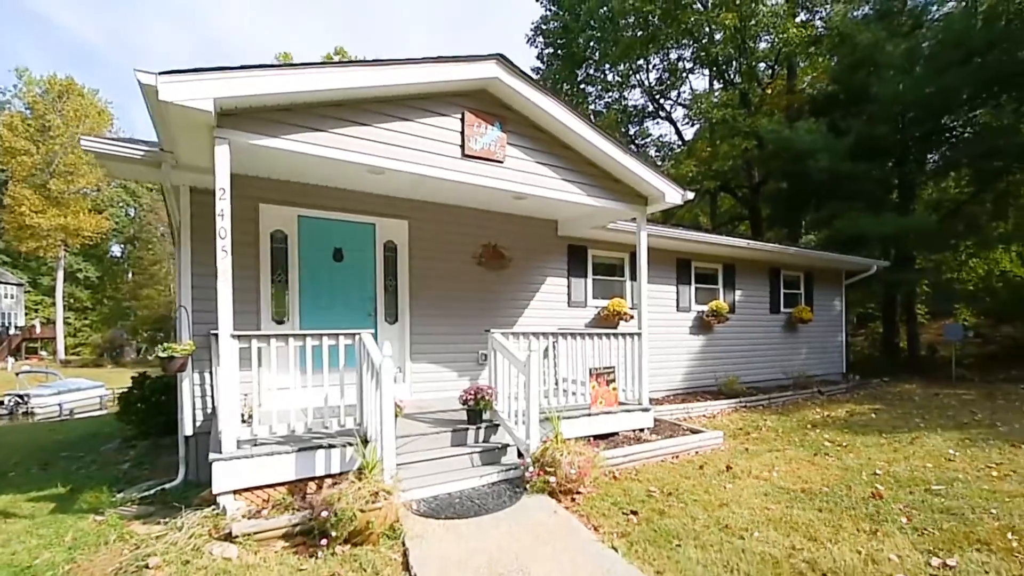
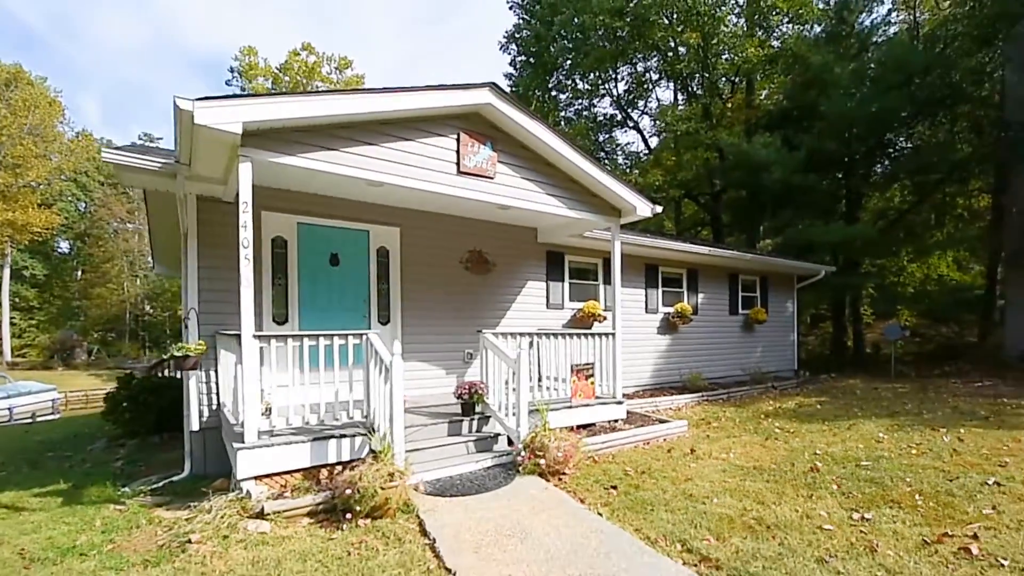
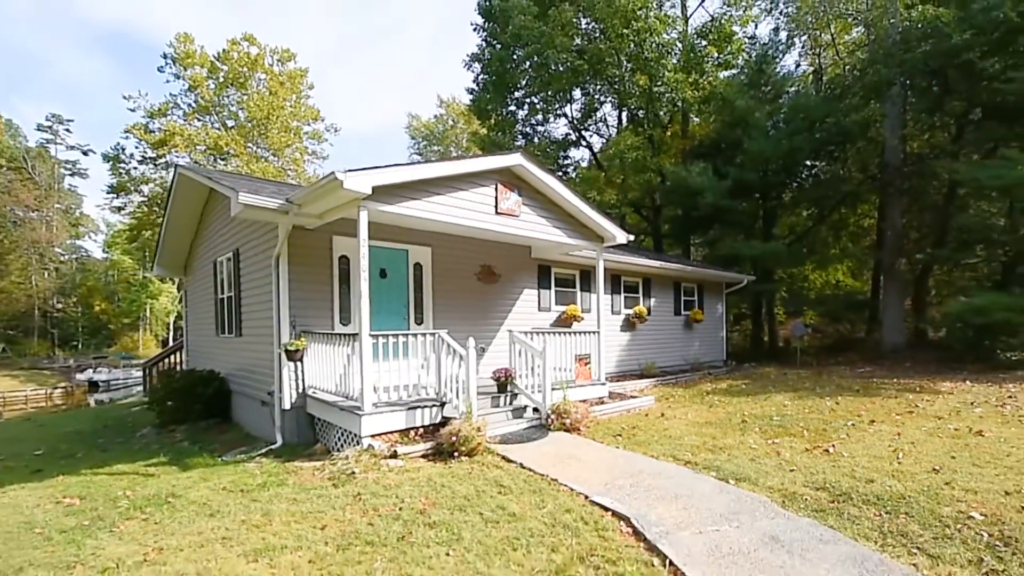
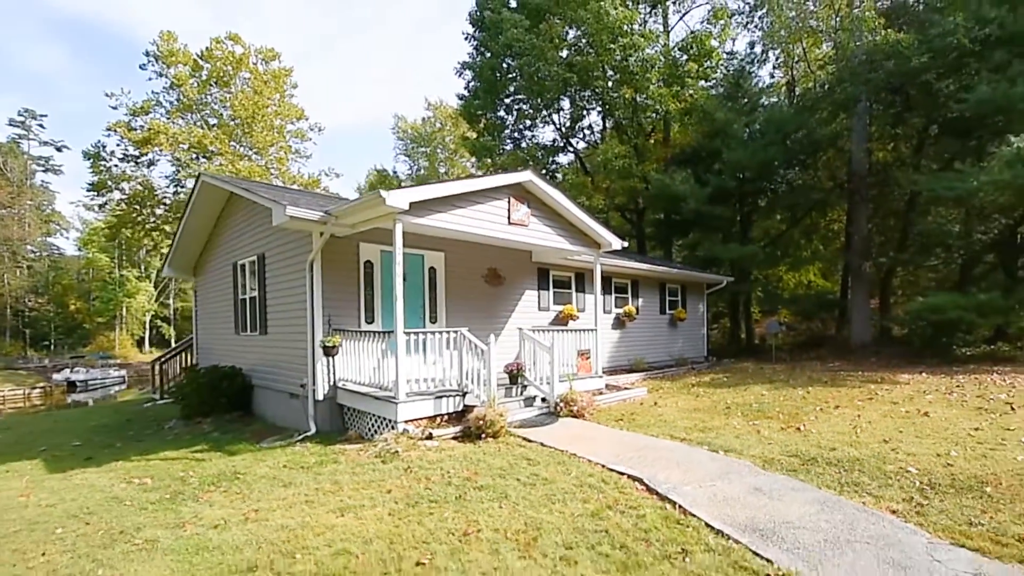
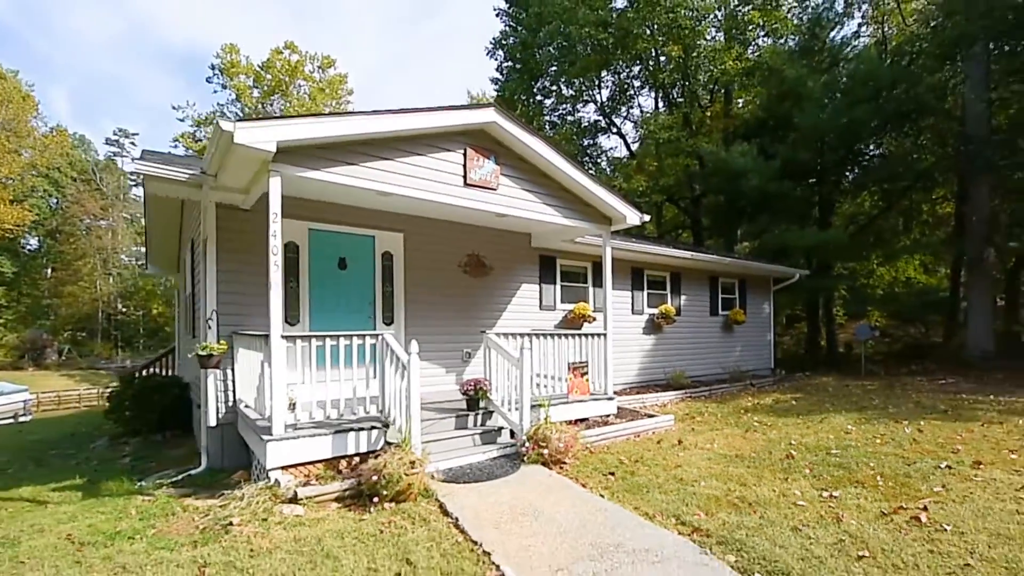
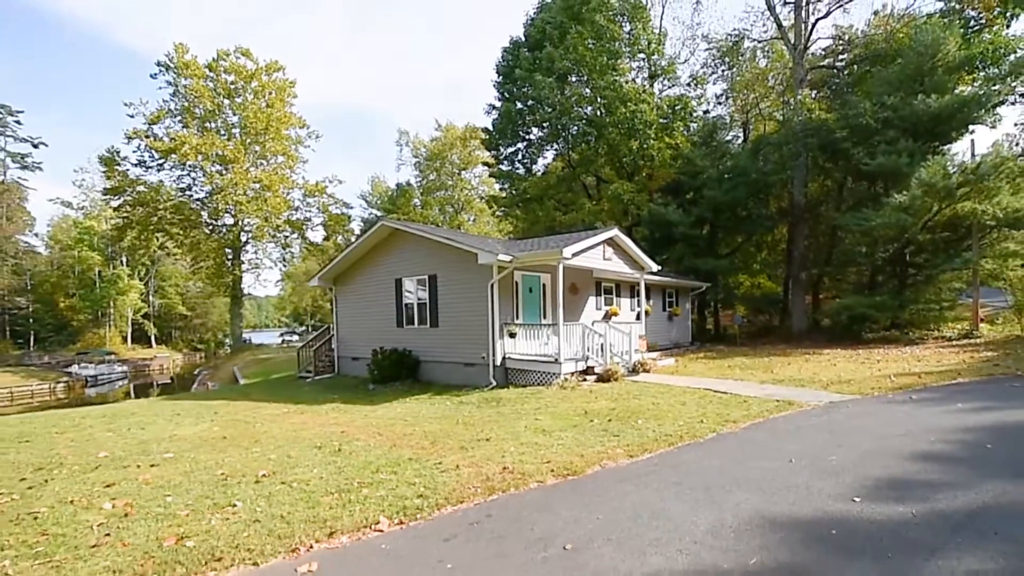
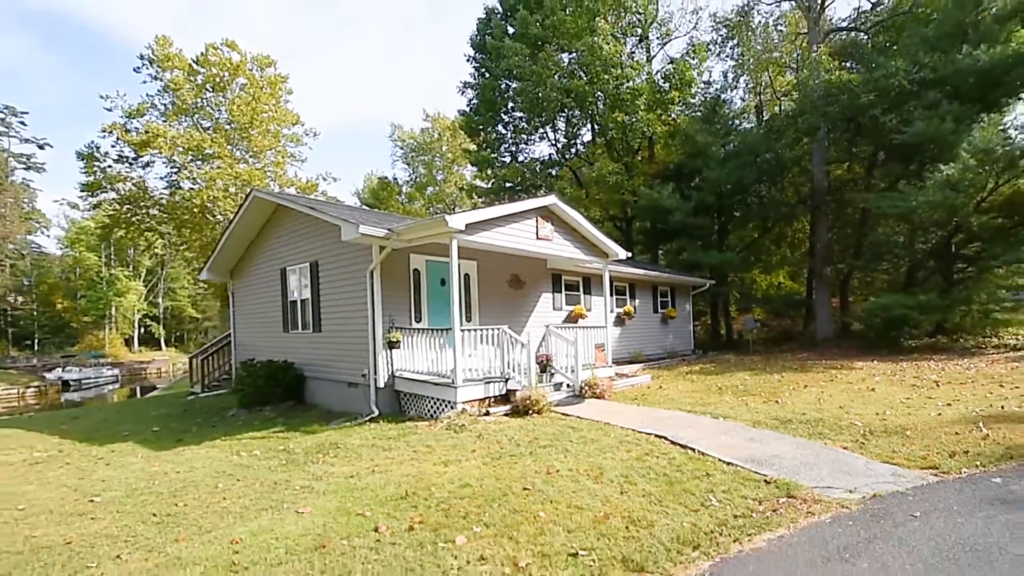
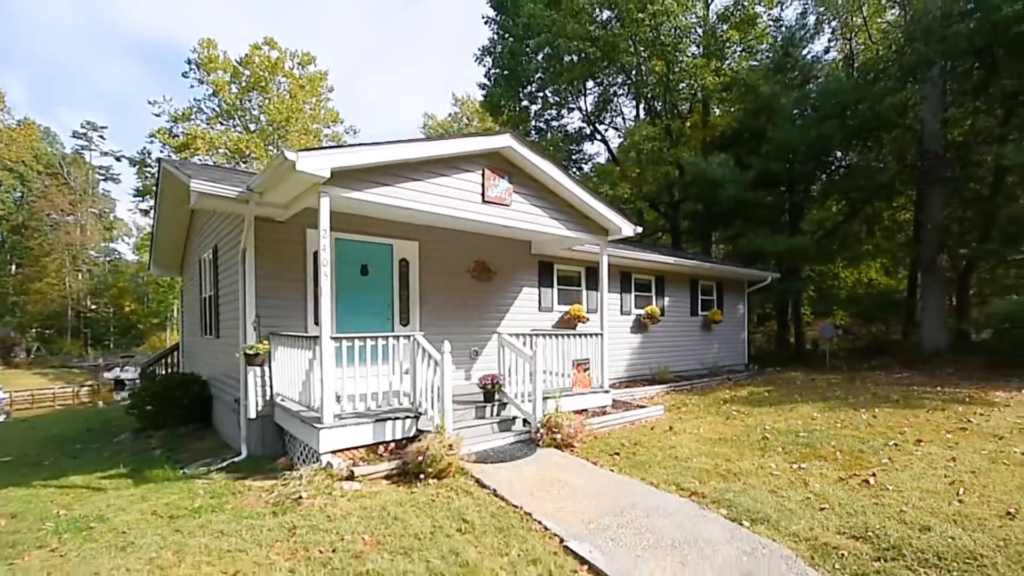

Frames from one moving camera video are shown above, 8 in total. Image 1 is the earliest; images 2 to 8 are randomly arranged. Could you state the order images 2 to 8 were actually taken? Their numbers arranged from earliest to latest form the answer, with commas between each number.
2, 5, 8, 3, 4, 7, 6
